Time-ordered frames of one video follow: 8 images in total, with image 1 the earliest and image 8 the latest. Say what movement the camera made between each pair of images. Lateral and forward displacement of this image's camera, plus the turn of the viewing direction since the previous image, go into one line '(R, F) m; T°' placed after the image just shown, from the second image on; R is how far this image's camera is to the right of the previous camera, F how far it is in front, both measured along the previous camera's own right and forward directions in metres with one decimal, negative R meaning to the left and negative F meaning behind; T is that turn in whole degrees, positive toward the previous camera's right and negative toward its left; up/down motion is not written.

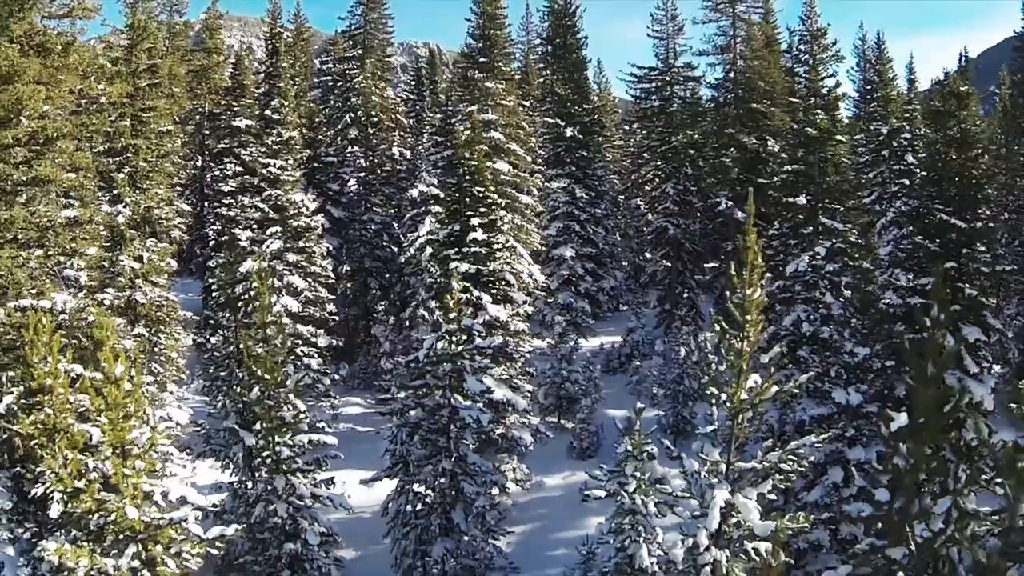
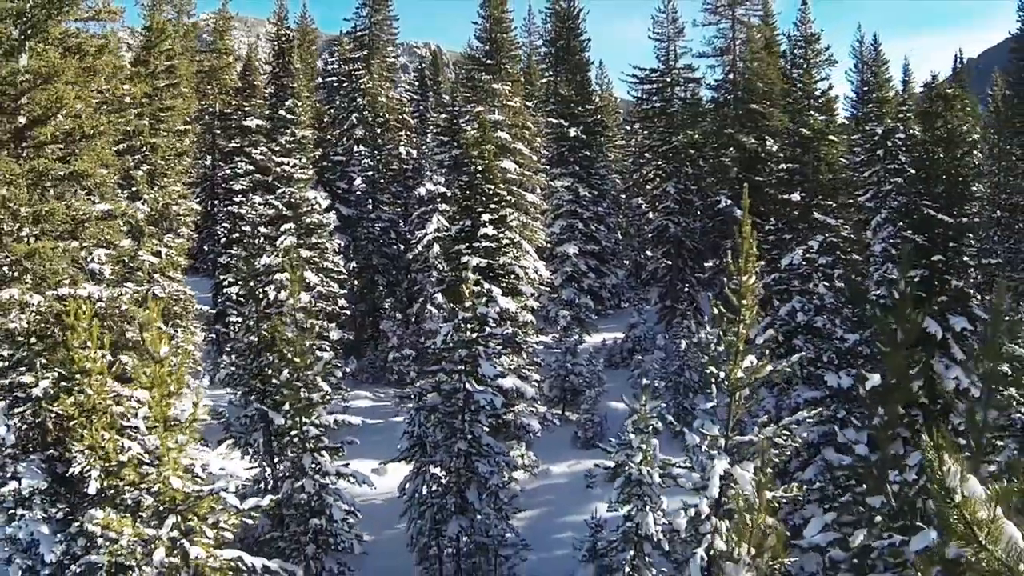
(-0.3, -0.9) m; 0°
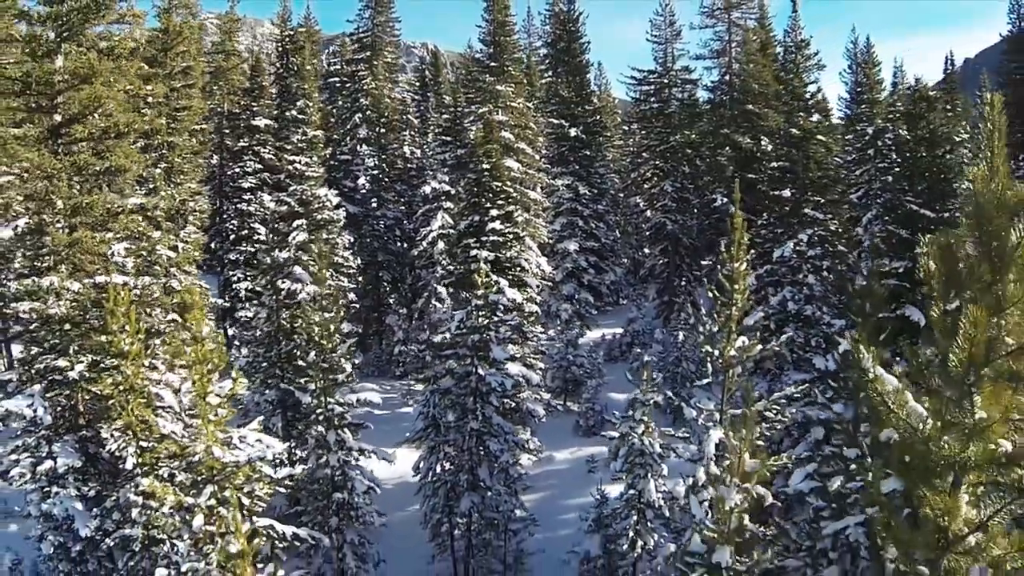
(-0.3, -1.1) m; 0°
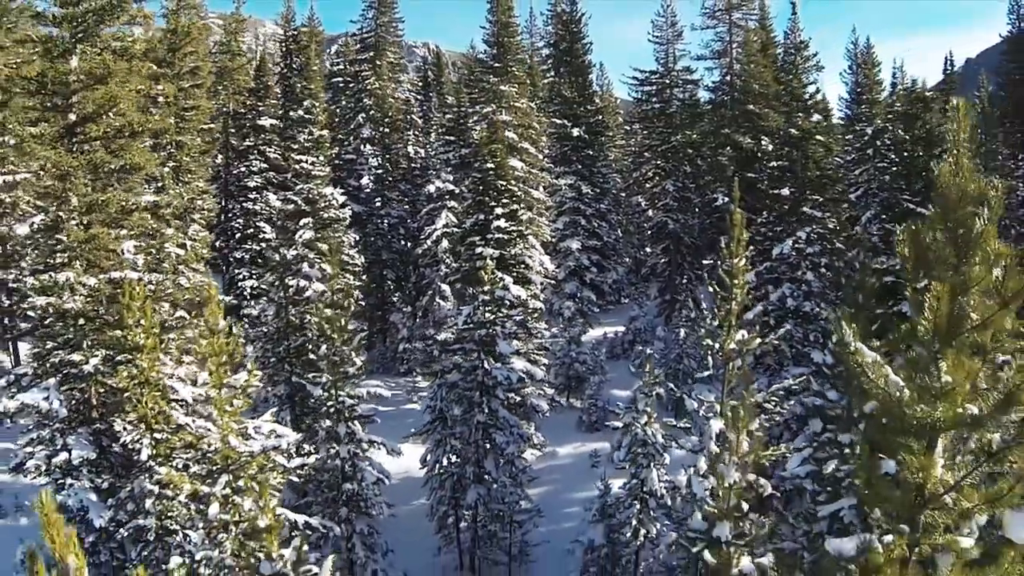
(-0.1, -0.4) m; 0°
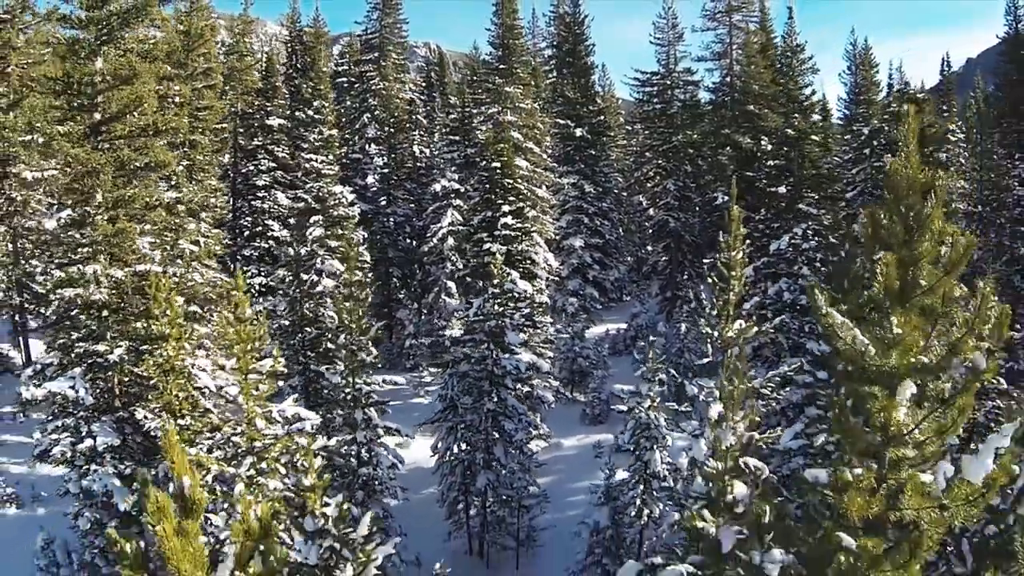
(-0.2, -0.8) m; 0°
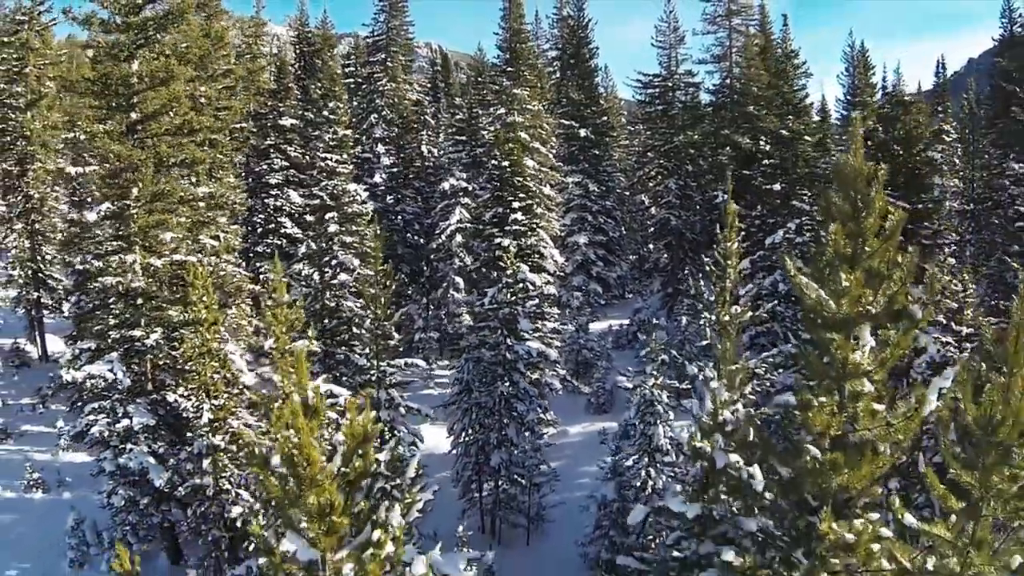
(-0.3, -1.3) m; 0°
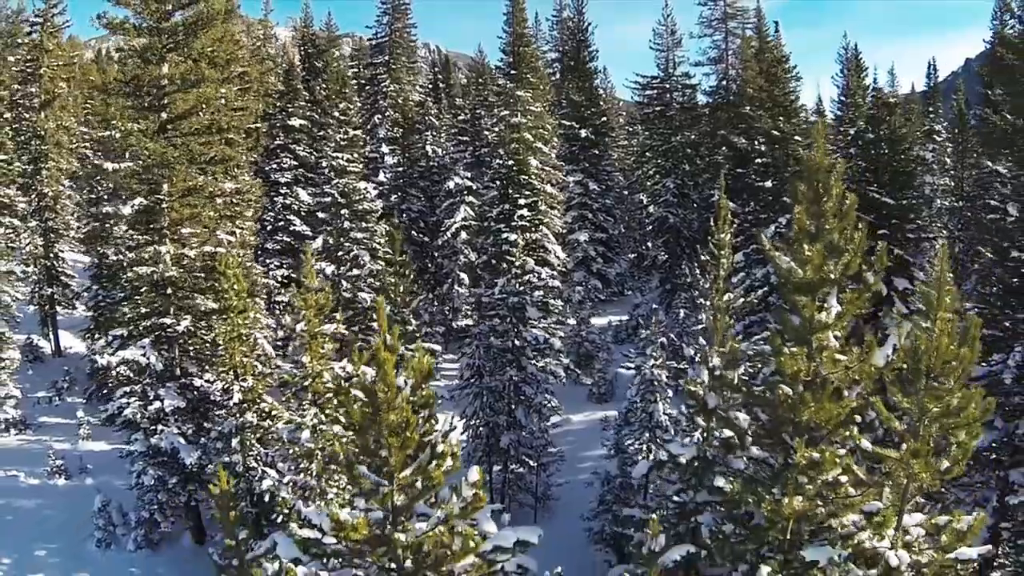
(-0.3, -1.4) m; 0°
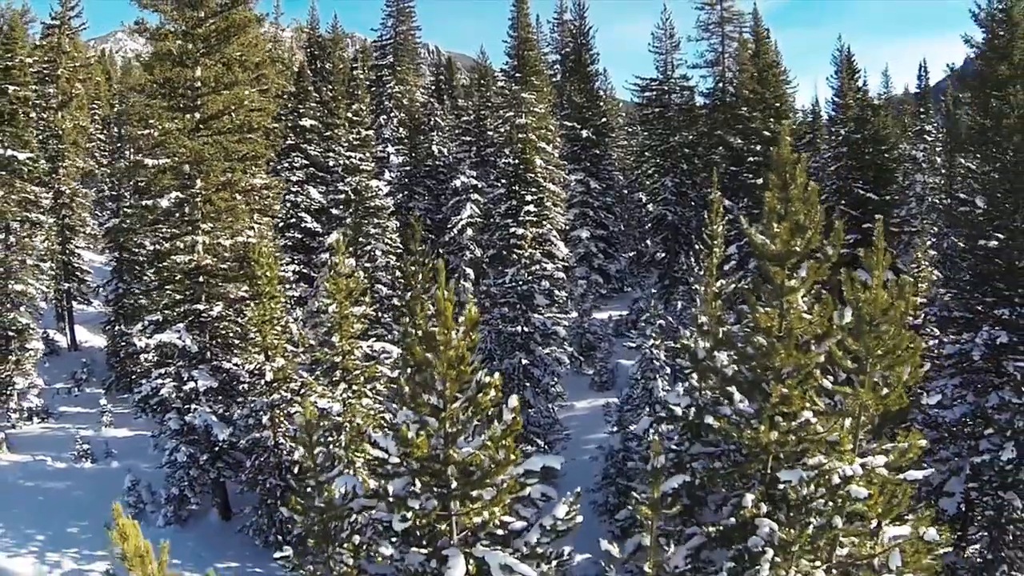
(-0.4, -1.7) m; 0°
